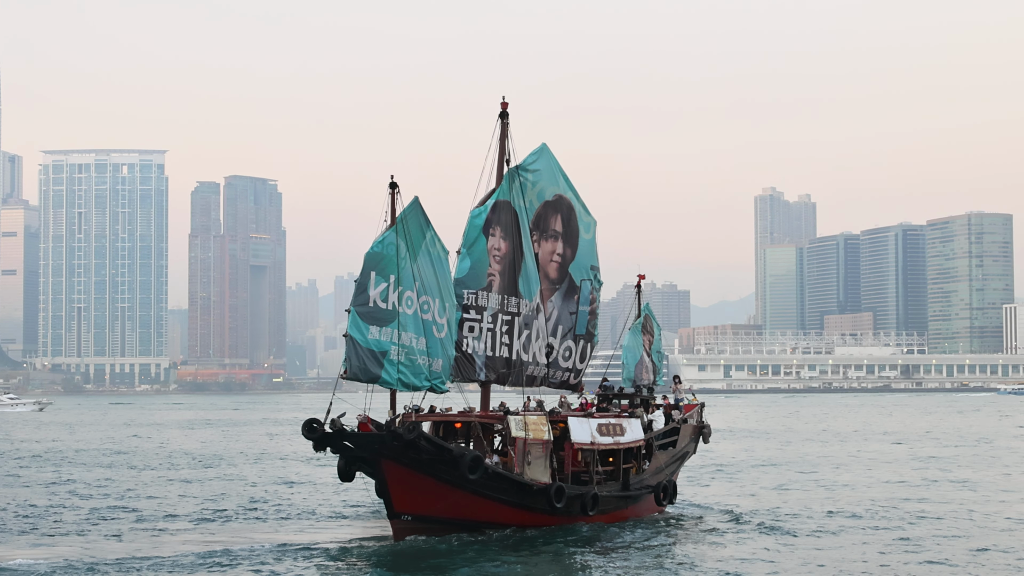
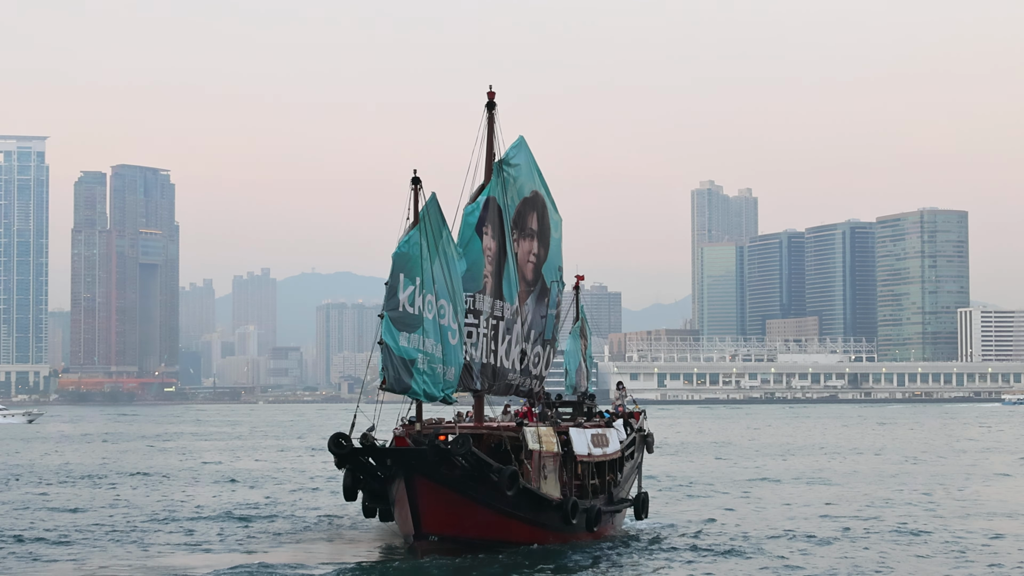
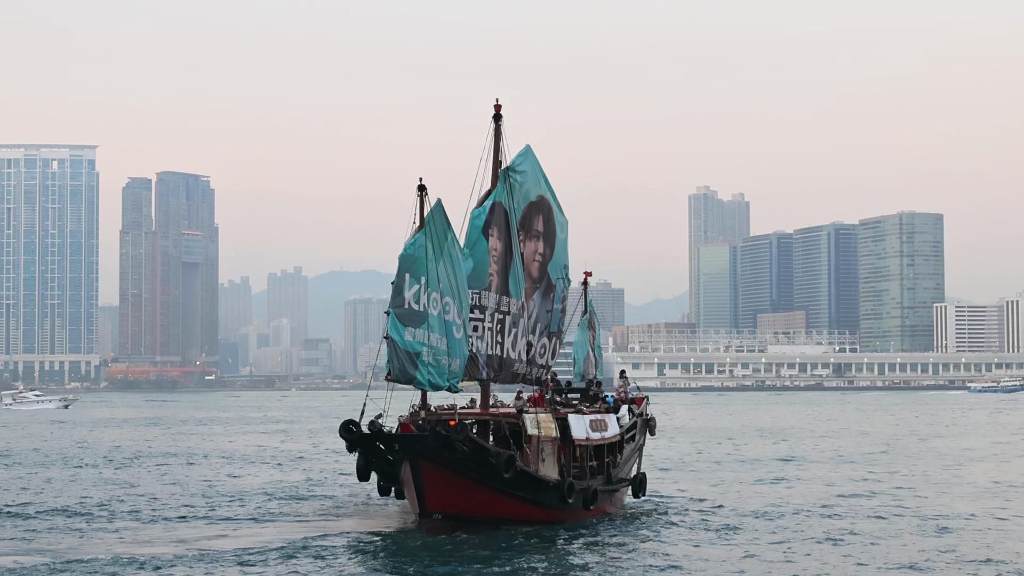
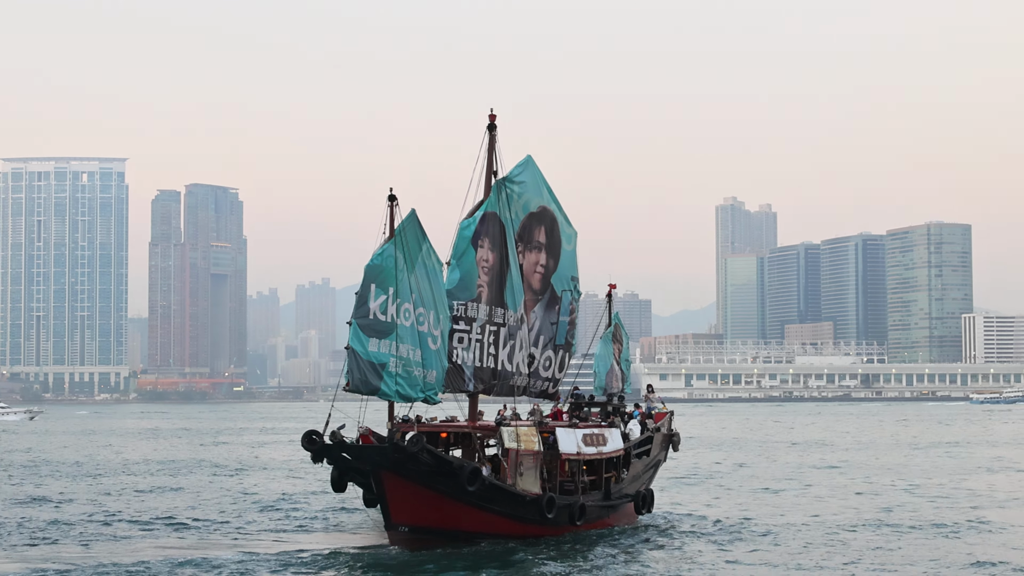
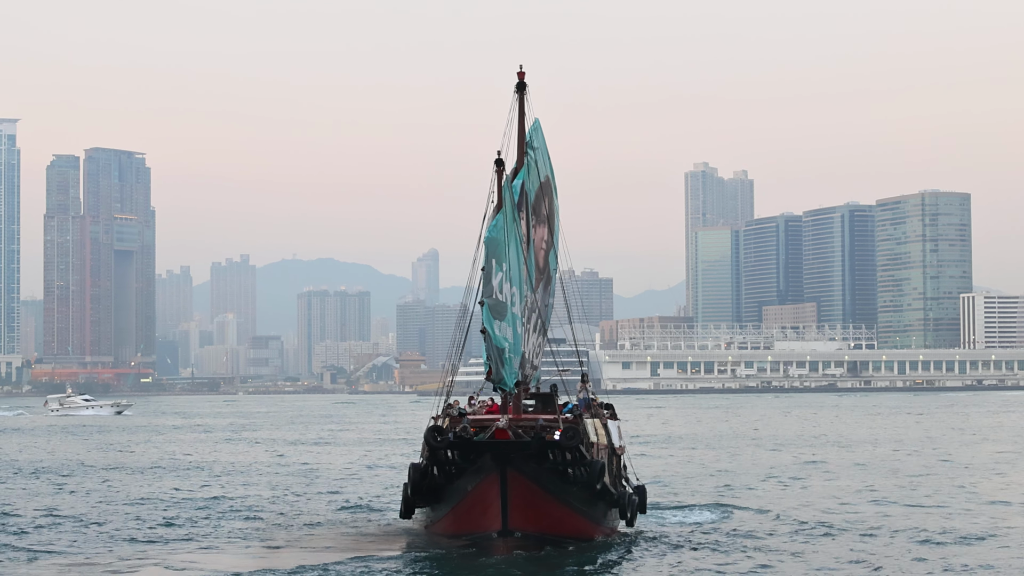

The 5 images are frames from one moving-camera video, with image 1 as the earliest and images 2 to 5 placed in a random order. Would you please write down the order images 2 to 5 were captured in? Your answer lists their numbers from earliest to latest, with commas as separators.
4, 3, 2, 5
